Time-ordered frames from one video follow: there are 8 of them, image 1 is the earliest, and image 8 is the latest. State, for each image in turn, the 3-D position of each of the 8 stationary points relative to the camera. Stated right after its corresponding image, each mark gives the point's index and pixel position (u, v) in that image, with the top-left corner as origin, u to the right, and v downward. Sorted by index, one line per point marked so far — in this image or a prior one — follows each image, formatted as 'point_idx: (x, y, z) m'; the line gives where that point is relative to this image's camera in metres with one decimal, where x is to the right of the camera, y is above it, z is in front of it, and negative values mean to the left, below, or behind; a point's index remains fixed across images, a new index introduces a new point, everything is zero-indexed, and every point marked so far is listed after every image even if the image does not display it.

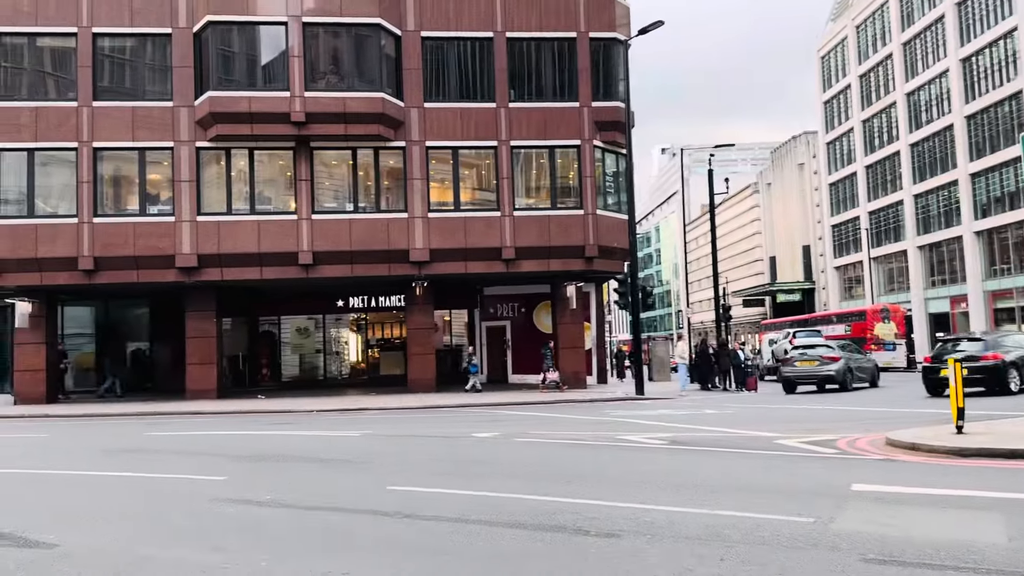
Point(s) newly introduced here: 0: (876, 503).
0: (+3.7, -2.2, +8.6) m
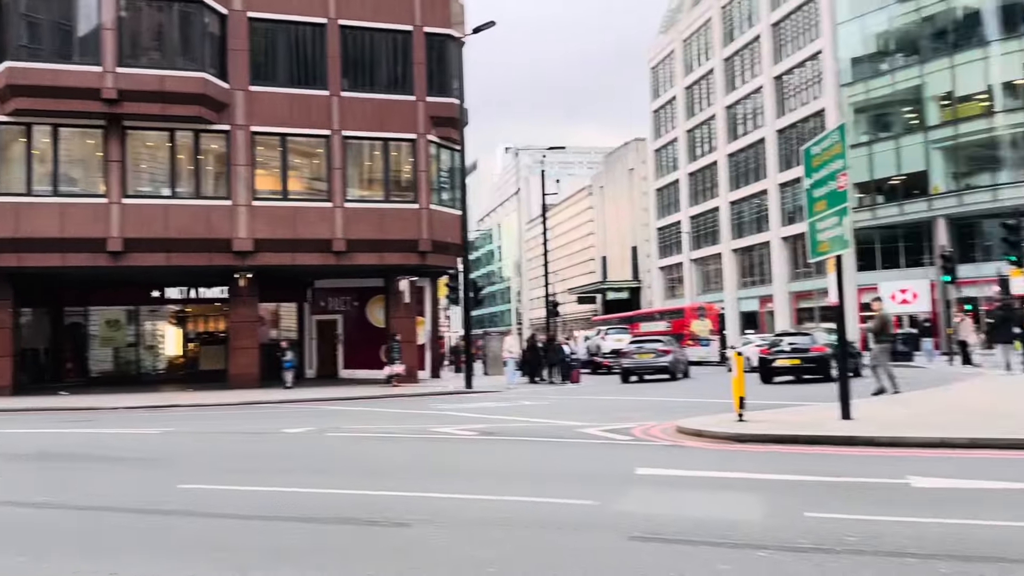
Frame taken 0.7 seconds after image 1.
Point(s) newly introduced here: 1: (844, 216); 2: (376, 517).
0: (+1.6, -2.2, +9.0) m
1: (+5.2, +1.1, +13.3) m
2: (-1.2, -2.1, +7.7) m
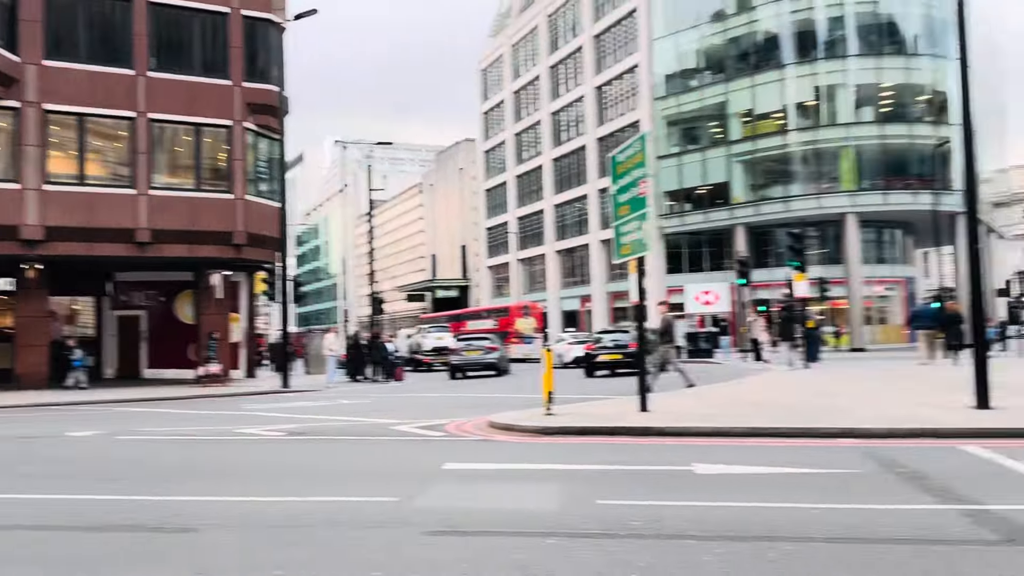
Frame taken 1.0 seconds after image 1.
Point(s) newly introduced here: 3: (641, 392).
0: (-0.6, -2.1, +9.1) m
1: (+2.2, +1.1, +14.0) m
2: (-3.0, -2.0, +7.2) m
3: (+2.2, -1.8, +14.4) m
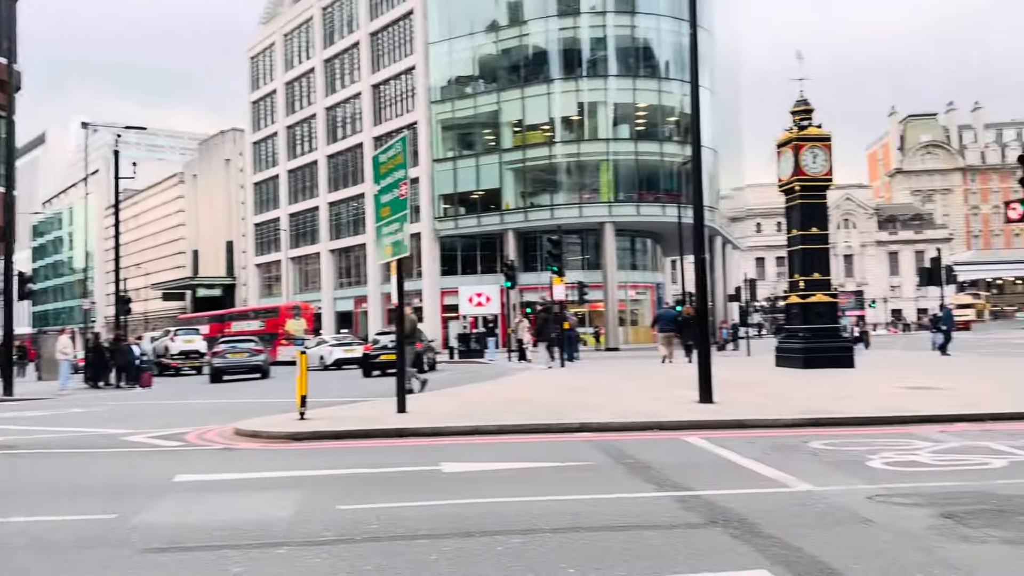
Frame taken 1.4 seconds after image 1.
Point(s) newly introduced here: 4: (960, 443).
0: (-3.3, -2.1, +8.6) m
1: (-1.8, +1.1, +14.1) m
2: (-5.2, -2.0, +6.1) m
3: (-2.0, -1.8, +14.4) m
4: (+6.5, -2.2, +12.0) m
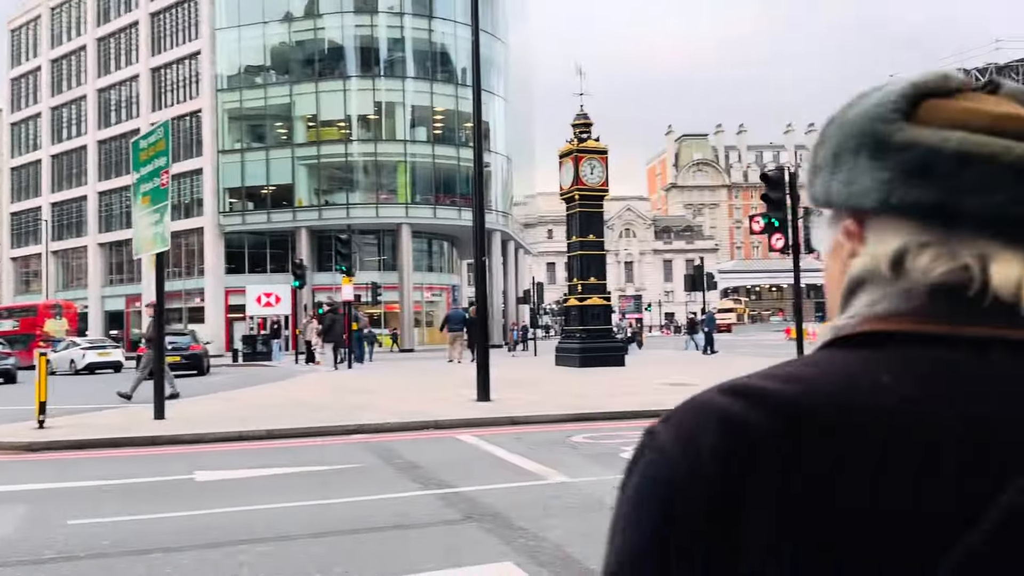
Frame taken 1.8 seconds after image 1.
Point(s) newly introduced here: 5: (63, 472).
0: (-5.8, -2.0, +7.6) m
1: (-5.5, +1.2, +13.2) m
2: (-7.0, -1.9, +4.7) m
3: (-5.8, -1.8, +13.5) m
4: (+3.1, -2.2, +13.1) m
5: (-5.4, -2.1, +9.9) m
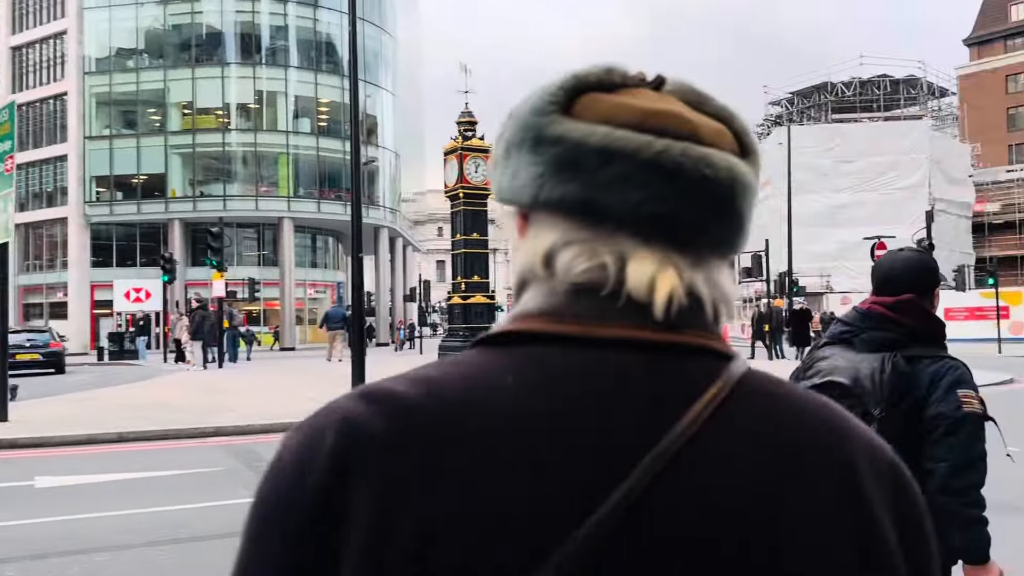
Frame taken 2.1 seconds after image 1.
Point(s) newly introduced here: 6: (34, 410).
0: (-7.0, -2.0, +6.7) m
1: (-7.5, +1.3, +12.3) m
2: (-7.9, -1.8, +3.7) m
3: (-7.8, -1.7, +12.6) m
4: (+1.0, -2.2, +13.3) m
5: (-7.0, -2.1, +9.0) m
6: (-8.1, -2.0, +14.1) m
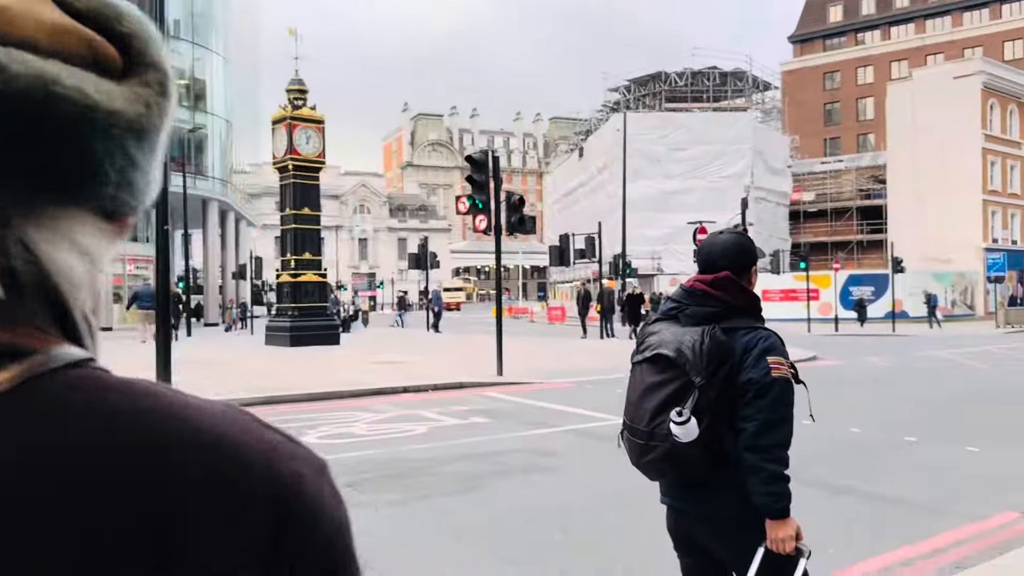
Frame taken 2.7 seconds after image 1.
0: (-8.6, -1.7, +5.1) m
1: (-10.0, +1.6, +10.5) m
2: (-9.0, -1.6, +2.0) m
3: (-10.4, -1.3, +10.8) m
4: (-1.8, -1.9, +13.0) m
5: (-8.9, -1.8, +7.5) m
6: (-10.9, -1.6, +12.3) m
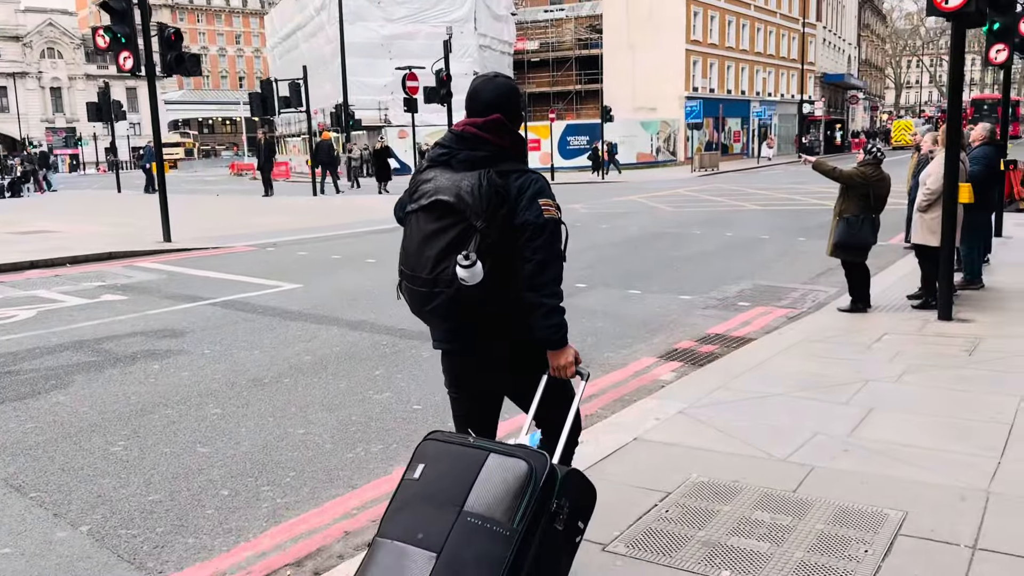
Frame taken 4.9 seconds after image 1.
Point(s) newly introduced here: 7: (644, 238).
0: (-10.7, -1.6, +1.4) m
1: (-13.6, +2.5, +5.5) m
2: (-10.1, -2.1, -1.6) m
3: (-14.1, -0.4, +6.2) m
4: (-6.5, 0.0, +10.8) m
5: (-11.7, -1.3, +3.5) m
6: (-15.0, -0.5, +7.4) m
7: (+2.4, +0.9, +15.0) m
